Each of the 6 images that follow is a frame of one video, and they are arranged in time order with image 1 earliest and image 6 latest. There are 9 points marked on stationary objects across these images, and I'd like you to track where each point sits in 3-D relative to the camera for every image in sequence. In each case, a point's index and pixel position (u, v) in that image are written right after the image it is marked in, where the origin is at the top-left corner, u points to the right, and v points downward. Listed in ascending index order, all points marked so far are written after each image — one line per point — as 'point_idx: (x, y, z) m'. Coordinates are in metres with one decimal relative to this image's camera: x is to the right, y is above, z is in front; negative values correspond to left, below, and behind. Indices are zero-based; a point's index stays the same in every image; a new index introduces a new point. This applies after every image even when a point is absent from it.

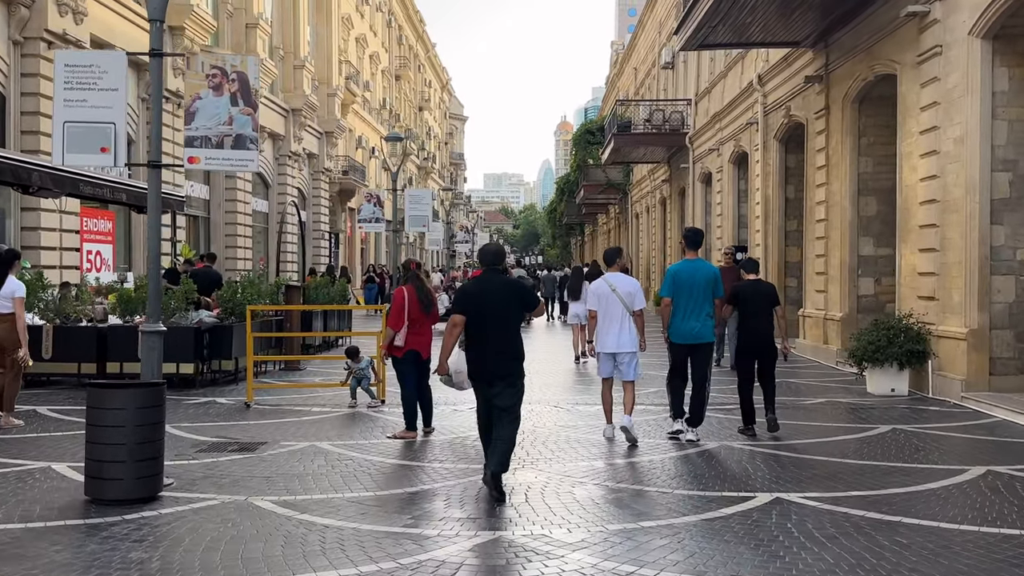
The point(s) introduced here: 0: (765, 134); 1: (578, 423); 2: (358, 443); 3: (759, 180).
0: (+4.9, +3.0, +19.2) m
1: (+0.7, -1.3, +9.7) m
2: (-1.3, -1.3, +8.4) m
3: (+4.9, +2.2, +19.6) m
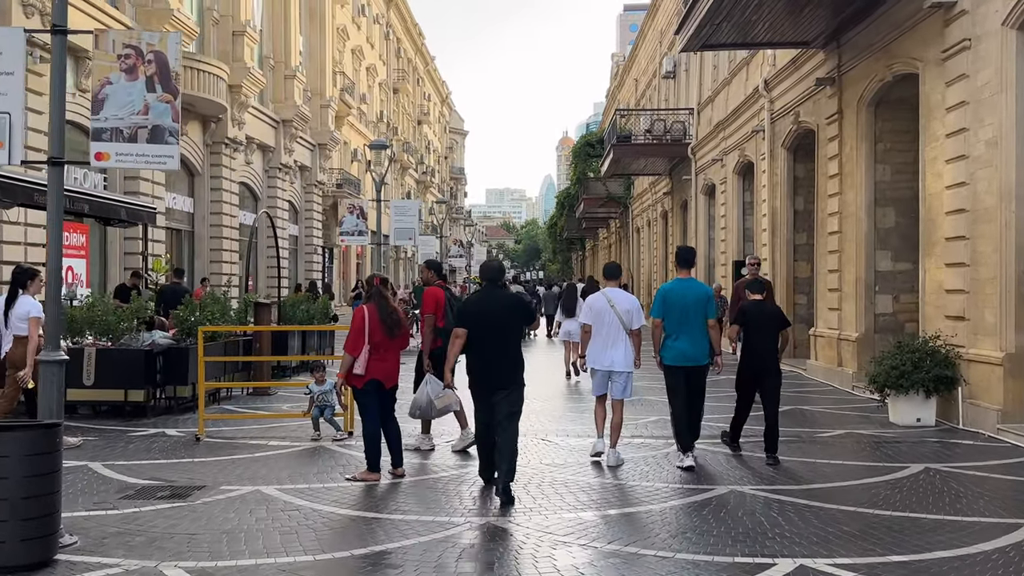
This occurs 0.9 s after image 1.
0: (+4.8, +2.7, +18.1) m
1: (+0.5, -1.5, +8.6) m
2: (-1.5, -1.5, +7.3) m
3: (+4.8, +1.8, +18.6) m
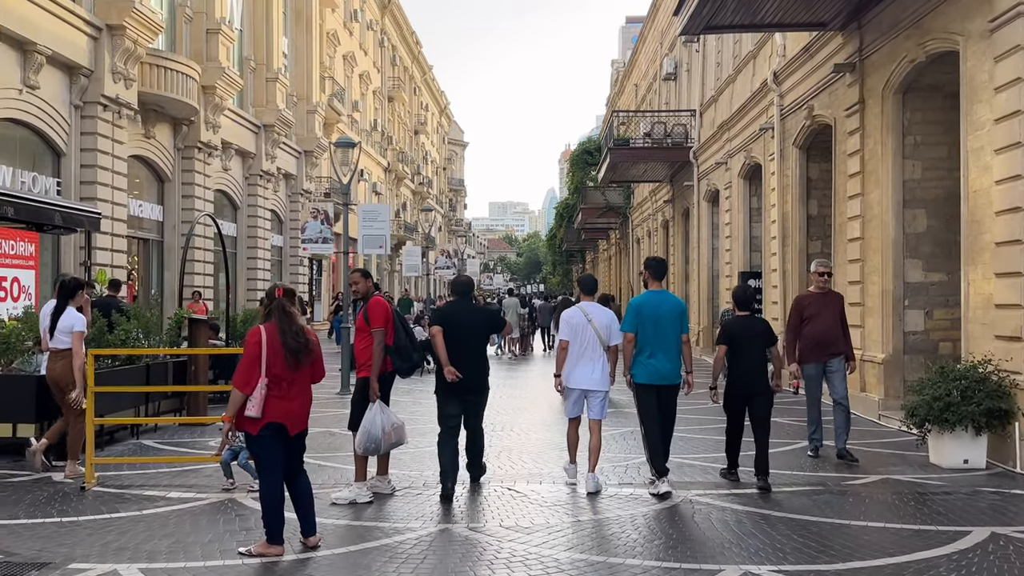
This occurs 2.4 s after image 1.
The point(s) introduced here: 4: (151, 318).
0: (+4.5, +2.4, +16.4) m
1: (+0.2, -1.6, +6.8) m
2: (-1.8, -1.6, +5.5) m
3: (+4.5, +1.6, +16.8) m
4: (-4.0, -0.3, +11.0) m
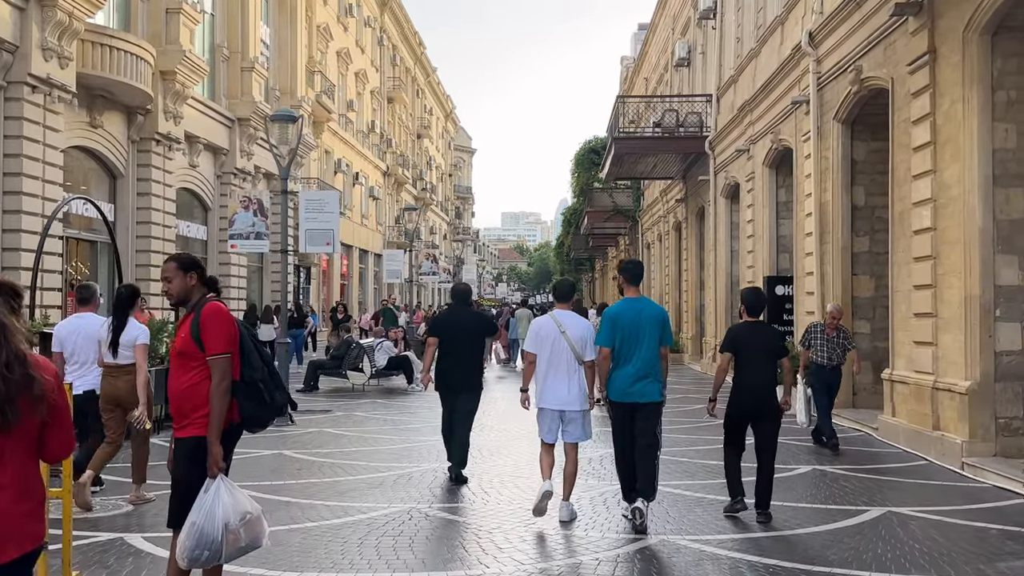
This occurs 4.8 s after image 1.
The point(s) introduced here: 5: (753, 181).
0: (+4.2, +2.3, +13.5) m
1: (-0.2, -1.6, +3.9) m
2: (-2.3, -1.5, +2.7) m
3: (+4.2, +1.5, +13.9) m
4: (-4.4, -0.4, +8.2) m
5: (+4.3, +1.9, +17.5) m
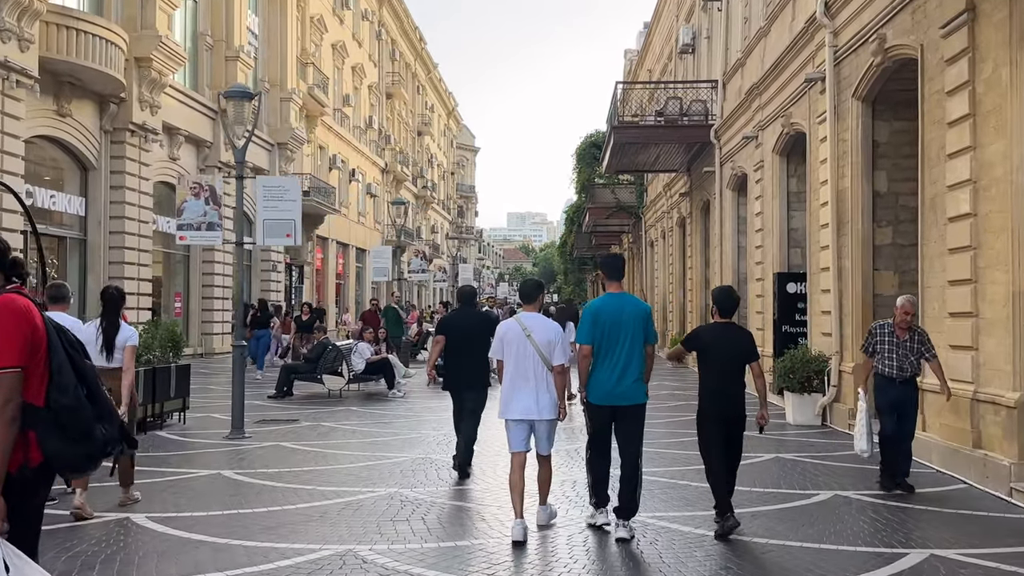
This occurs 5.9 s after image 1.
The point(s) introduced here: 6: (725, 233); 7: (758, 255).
0: (+4.0, +2.4, +12.1) m
1: (-0.5, -1.6, +2.6) m
2: (-2.5, -1.5, +1.4) m
3: (+4.0, +1.5, +12.6) m
4: (-4.6, -0.3, +6.9) m
5: (+4.1, +1.9, +16.1) m
6: (+4.3, +1.1, +19.7) m
7: (+4.1, +0.6, +16.5) m
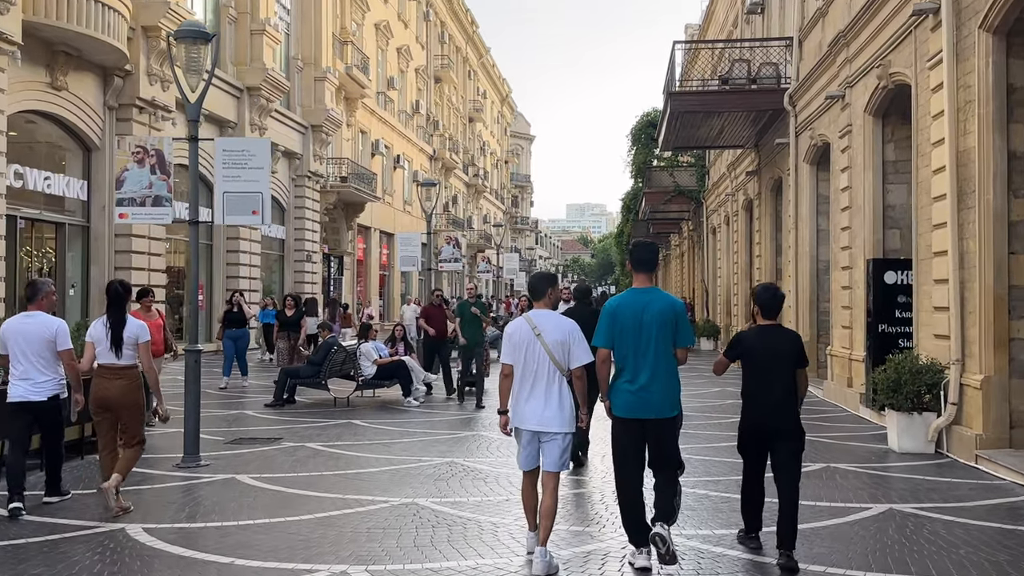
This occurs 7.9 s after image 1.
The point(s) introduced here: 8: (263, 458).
0: (+4.2, +2.5, +9.4) m
1: (-0.8, -1.5, +0.3) m
2: (-2.9, -1.5, -0.9) m
3: (+4.3, +1.6, +9.9) m
4: (-4.7, -0.3, +4.8) m
5: (+4.6, +2.1, +13.4) m
6: (+5.0, +1.3, +17.0) m
7: (+4.7, +0.7, +13.8) m
8: (-2.4, -1.6, +9.3) m
